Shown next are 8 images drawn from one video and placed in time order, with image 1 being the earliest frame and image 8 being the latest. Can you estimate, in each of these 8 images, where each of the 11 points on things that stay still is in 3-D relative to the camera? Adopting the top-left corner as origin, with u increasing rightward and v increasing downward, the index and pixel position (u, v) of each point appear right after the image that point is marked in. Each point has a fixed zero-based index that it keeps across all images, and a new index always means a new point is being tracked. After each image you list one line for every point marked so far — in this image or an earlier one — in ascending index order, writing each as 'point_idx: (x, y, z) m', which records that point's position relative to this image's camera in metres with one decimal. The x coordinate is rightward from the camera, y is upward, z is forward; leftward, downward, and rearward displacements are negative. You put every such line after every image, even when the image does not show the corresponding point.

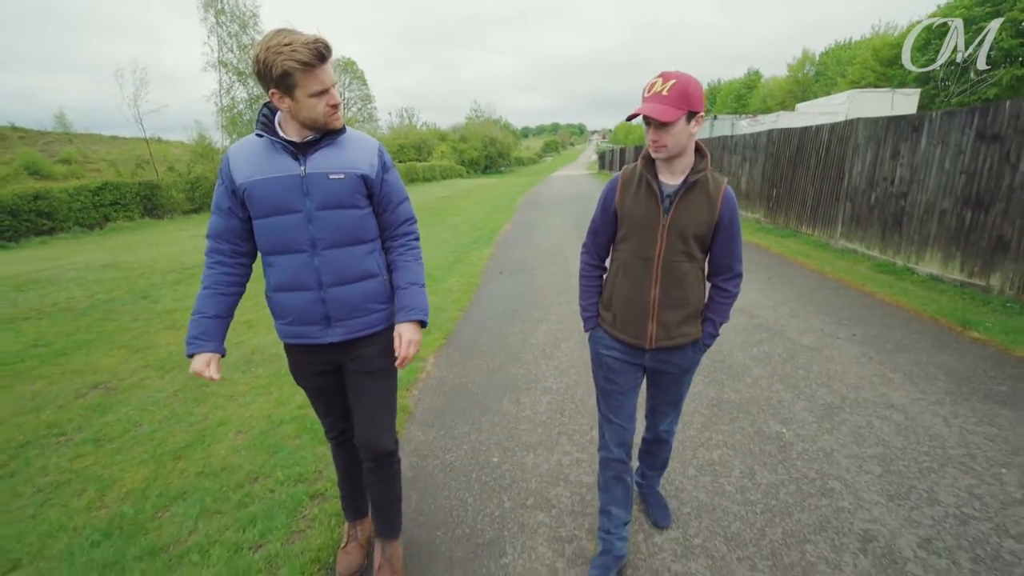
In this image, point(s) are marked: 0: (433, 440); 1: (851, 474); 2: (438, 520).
0: (-0.5, -1.1, +3.3) m
1: (+2.0, -1.1, +2.7) m
2: (-0.4, -1.3, +2.5) m
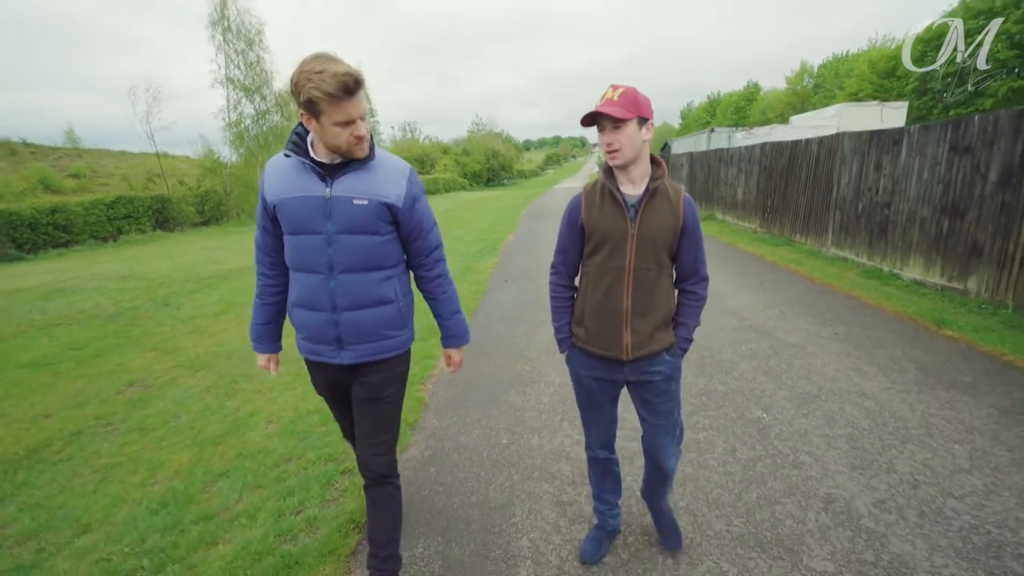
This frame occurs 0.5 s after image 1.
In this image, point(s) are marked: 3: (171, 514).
0: (-0.5, -1.1, +3.6) m
1: (+2.0, -1.0, +3.0) m
2: (-0.3, -1.2, +2.9) m
3: (-2.1, -1.4, +2.9) m
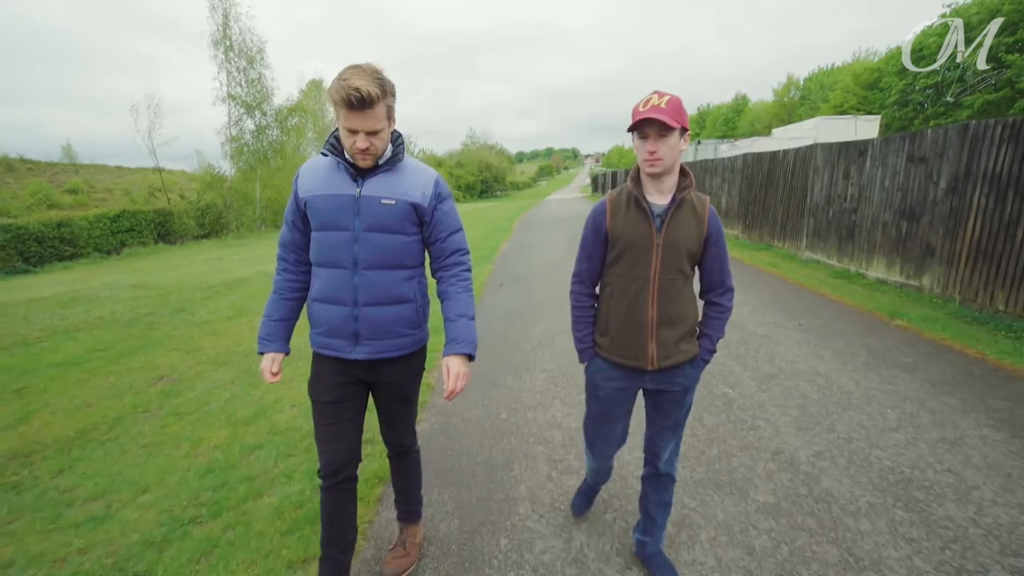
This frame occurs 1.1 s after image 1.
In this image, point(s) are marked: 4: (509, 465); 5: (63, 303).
0: (-0.5, -1.0, +4.1) m
1: (+2.0, -1.0, +3.6) m
2: (-0.3, -1.2, +3.3) m
3: (-2.1, -1.4, +3.3) m
4: (0.0, -1.2, +3.2) m
5: (-9.2, -0.3, +9.6) m
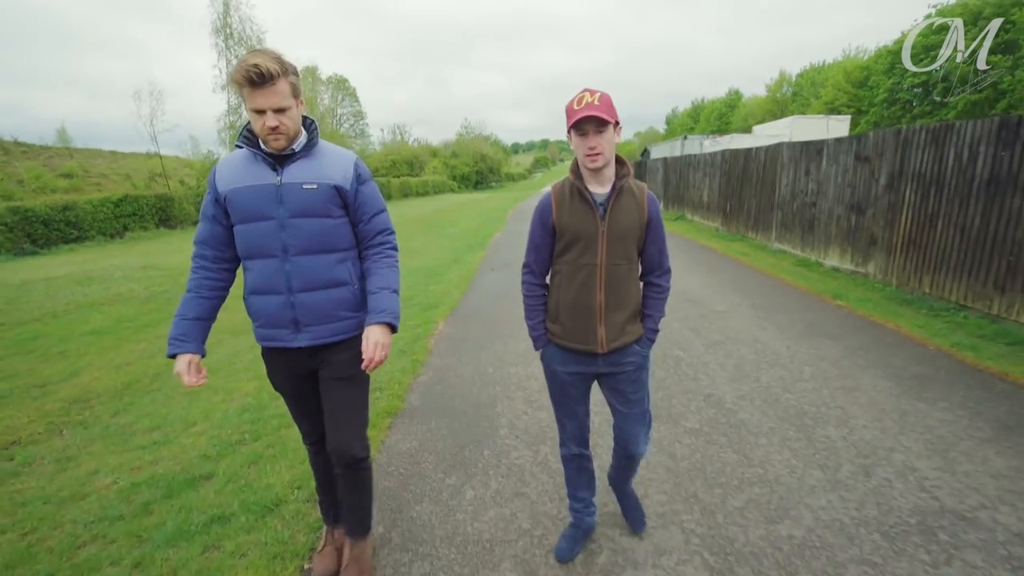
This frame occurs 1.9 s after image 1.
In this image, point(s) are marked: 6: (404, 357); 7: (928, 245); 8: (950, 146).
0: (-0.6, -0.8, +4.8) m
1: (+1.9, -0.8, +4.3) m
2: (-0.5, -0.9, +4.1) m
3: (-2.3, -1.1, +4.0) m
4: (-0.2, -1.0, +3.9) m
5: (-9.4, +0.2, +10.2) m
6: (-1.2, -0.8, +5.0) m
7: (+5.4, +0.5, +6.0) m
8: (+5.4, +1.7, +5.7) m
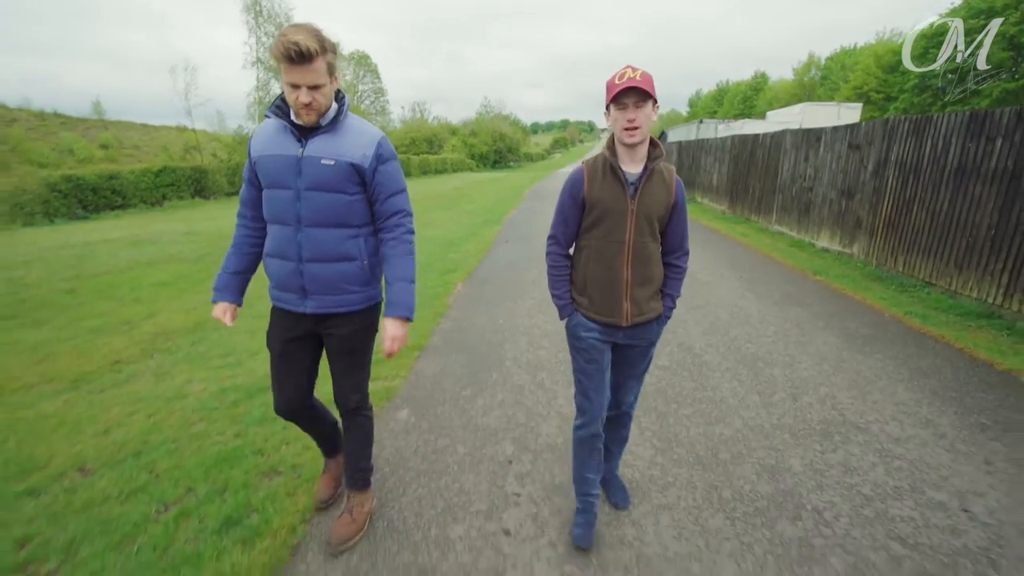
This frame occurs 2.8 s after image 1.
0: (-0.5, -0.3, +5.7) m
1: (+1.9, -0.4, +5.0) m
2: (-0.4, -0.5, +4.9) m
3: (-2.2, -0.6, +4.9) m
4: (-0.1, -0.6, +4.7) m
5: (-9.1, +1.1, +11.3) m
6: (-1.0, -0.3, +5.8) m
7: (+5.6, +0.8, +6.6) m
8: (+5.6, +2.0, +6.2) m
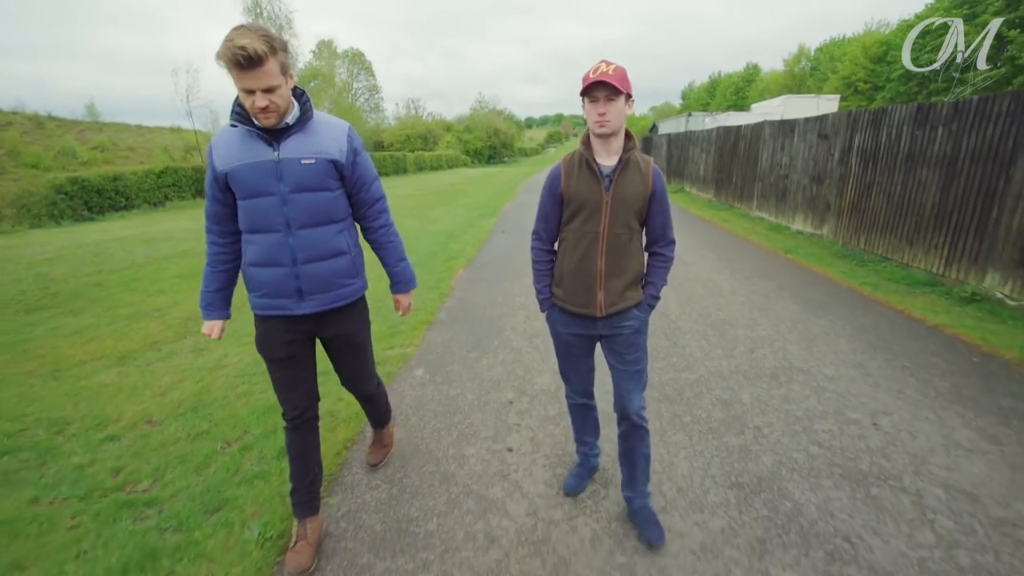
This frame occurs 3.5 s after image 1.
0: (-0.6, -0.1, +6.2) m
1: (+1.9, -0.1, +5.7) m
2: (-0.4, -0.3, +5.5) m
3: (-2.2, -0.4, +5.5) m
4: (-0.1, -0.3, +5.3) m
5: (-9.2, +1.2, +11.8) m
6: (-1.1, -0.1, +6.4) m
7: (+5.5, +1.2, +7.2) m
8: (+5.5, +2.4, +6.8) m
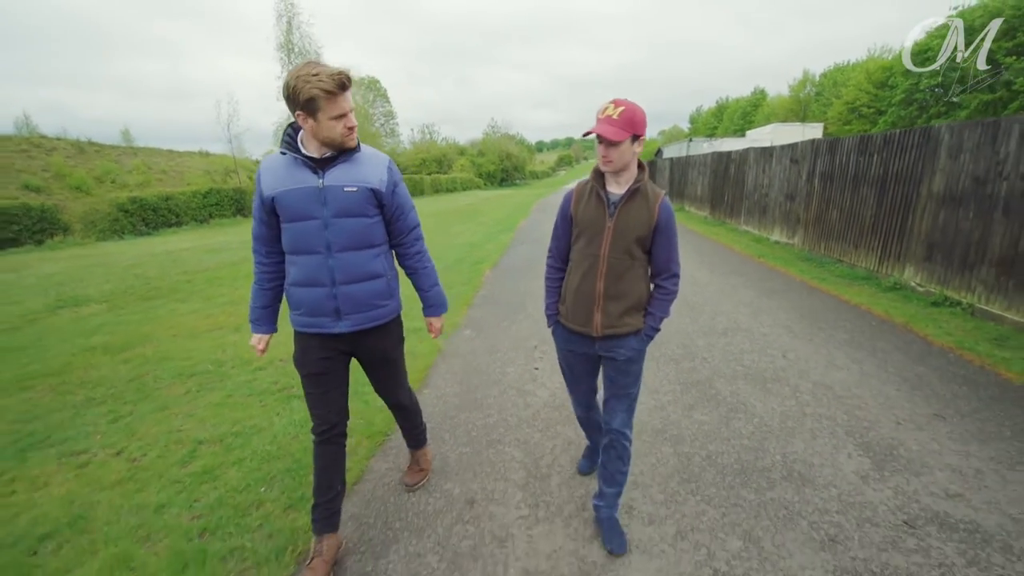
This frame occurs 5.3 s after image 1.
0: (-0.3, 0.0, +7.8) m
1: (+2.2, 0.0, +7.1) m
2: (-0.1, -0.2, +7.0) m
3: (-1.9, -0.3, +7.1) m
4: (+0.2, -0.2, +6.8) m
5: (-8.8, +1.1, +13.5) m
6: (-0.8, 0.0, +7.9) m
7: (+5.8, +1.2, +8.7) m
8: (+5.8, +2.4, +8.3) m
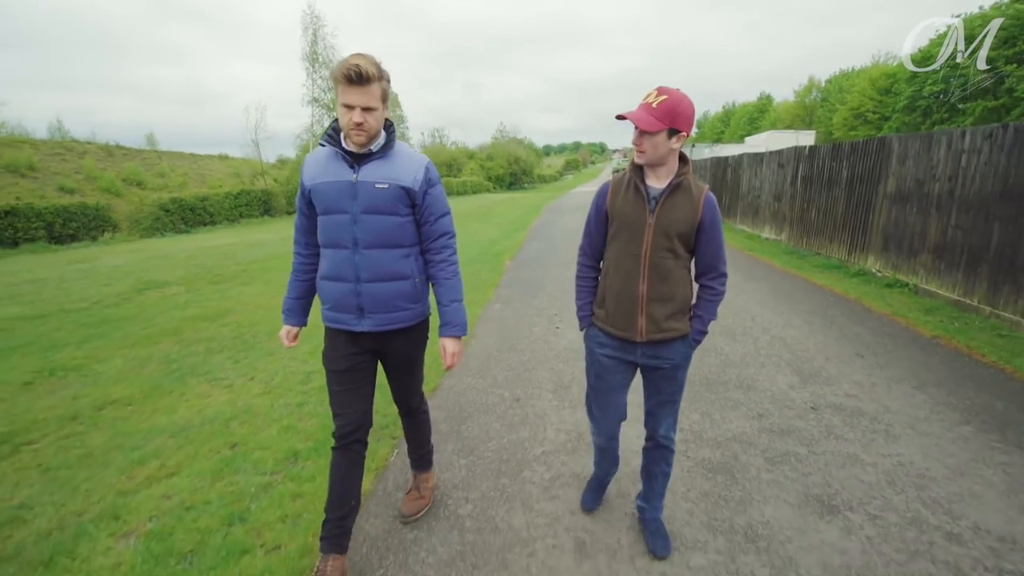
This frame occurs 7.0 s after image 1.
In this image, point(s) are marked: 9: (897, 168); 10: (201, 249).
0: (+0.1, +0.3, +9.0) m
1: (+2.6, +0.2, +8.3) m
2: (+0.2, +0.1, +8.2) m
3: (-1.6, 0.0, +8.3) m
4: (+0.5, +0.1, +8.0) m
5: (-8.3, +1.4, +14.9) m
6: (-0.4, +0.3, +9.2) m
7: (+6.2, +1.5, +9.8) m
8: (+6.2, +2.6, +9.5) m
9: (+5.9, +1.8, +7.0) m
10: (-9.7, +1.2, +14.4) m
